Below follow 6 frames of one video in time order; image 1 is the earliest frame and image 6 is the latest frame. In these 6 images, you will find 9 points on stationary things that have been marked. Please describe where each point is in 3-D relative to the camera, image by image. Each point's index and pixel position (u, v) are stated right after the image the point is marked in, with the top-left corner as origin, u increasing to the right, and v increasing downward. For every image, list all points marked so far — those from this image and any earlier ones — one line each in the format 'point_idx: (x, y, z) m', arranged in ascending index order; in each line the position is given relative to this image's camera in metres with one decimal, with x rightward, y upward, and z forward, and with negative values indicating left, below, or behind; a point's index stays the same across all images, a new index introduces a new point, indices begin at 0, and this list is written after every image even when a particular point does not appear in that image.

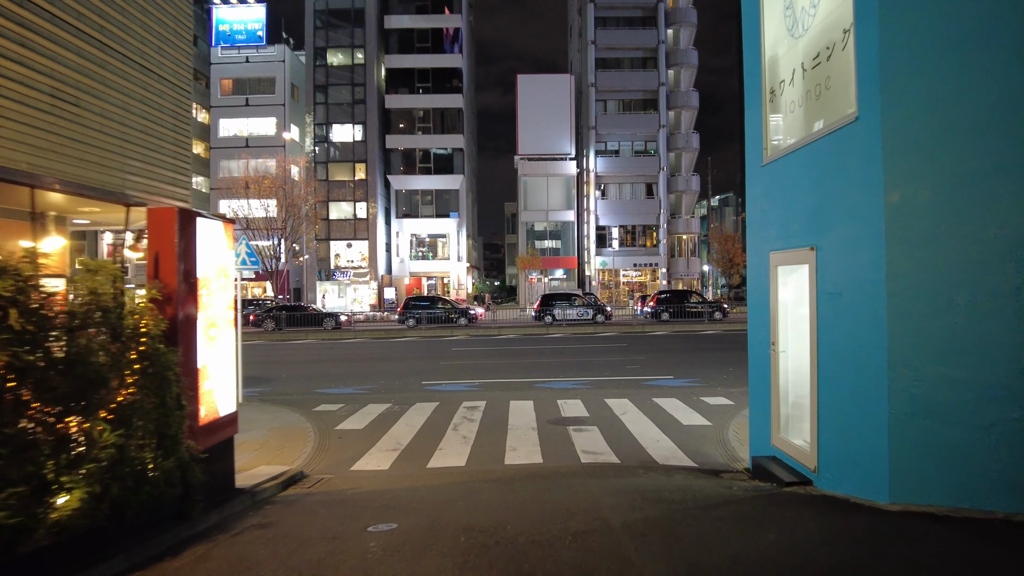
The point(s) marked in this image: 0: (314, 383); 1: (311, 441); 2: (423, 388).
0: (-5.0, -2.4, +15.9) m
1: (-2.9, -2.2, +9.2) m
2: (-2.0, -2.3, +14.5) m
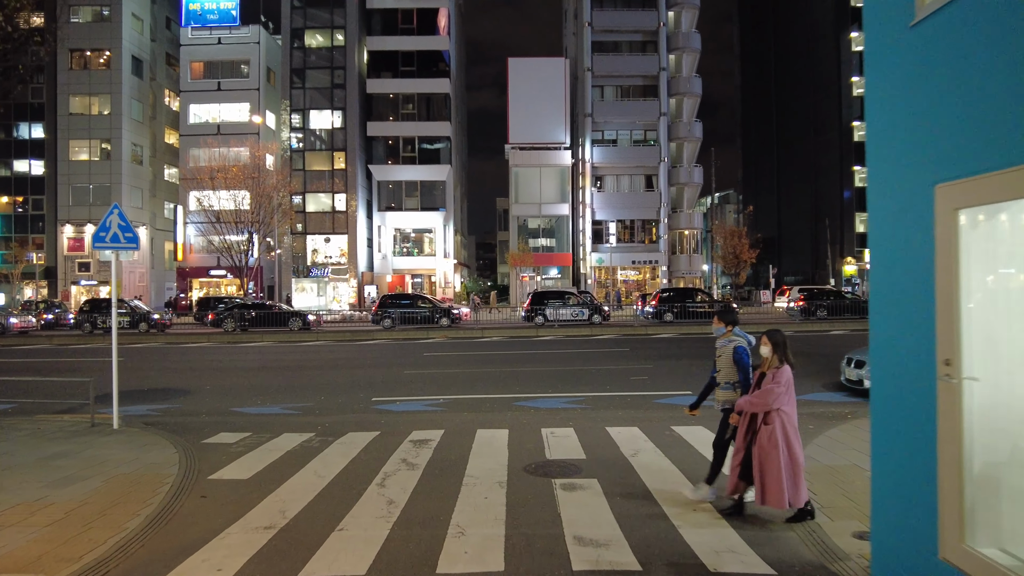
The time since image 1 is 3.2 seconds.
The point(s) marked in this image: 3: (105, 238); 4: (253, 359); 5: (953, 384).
0: (-5.5, -2.2, +12.6) m
1: (-3.4, -2.0, +5.9) m
2: (-2.5, -2.1, +11.2) m
3: (-5.7, +0.7, +9.0) m
4: (-8.0, -2.2, +19.6) m
5: (+2.4, -0.5, +3.4) m
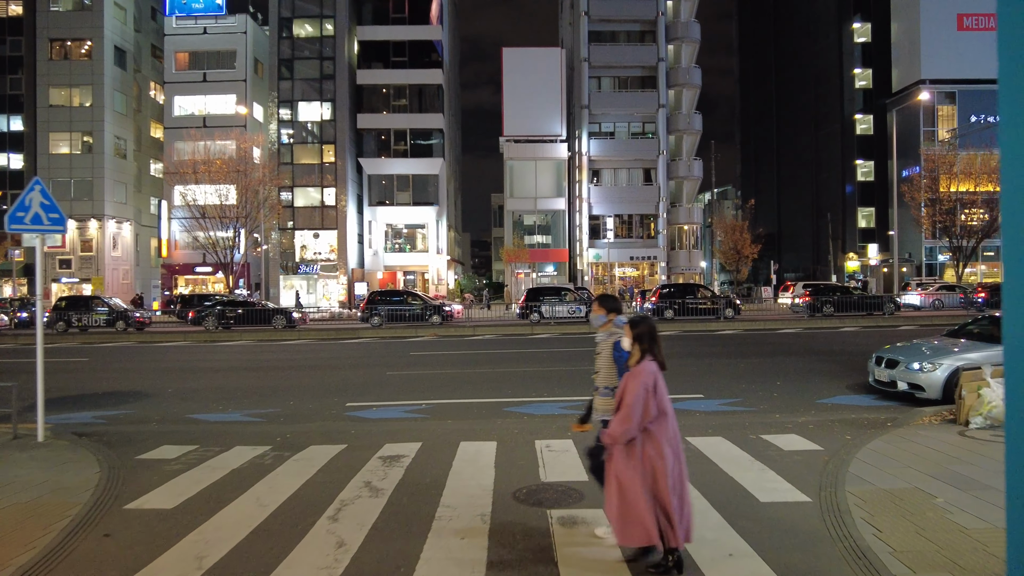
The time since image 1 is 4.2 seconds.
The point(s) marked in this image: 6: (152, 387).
0: (-5.6, -2.1, +11.3) m
1: (-3.5, -1.9, +4.7) m
2: (-2.6, -2.0, +10.0) m
3: (-5.9, +0.8, +7.7) m
4: (-8.2, -2.0, +18.3) m
5: (+2.3, -0.4, +2.2) m
6: (-7.6, -2.1, +13.5) m
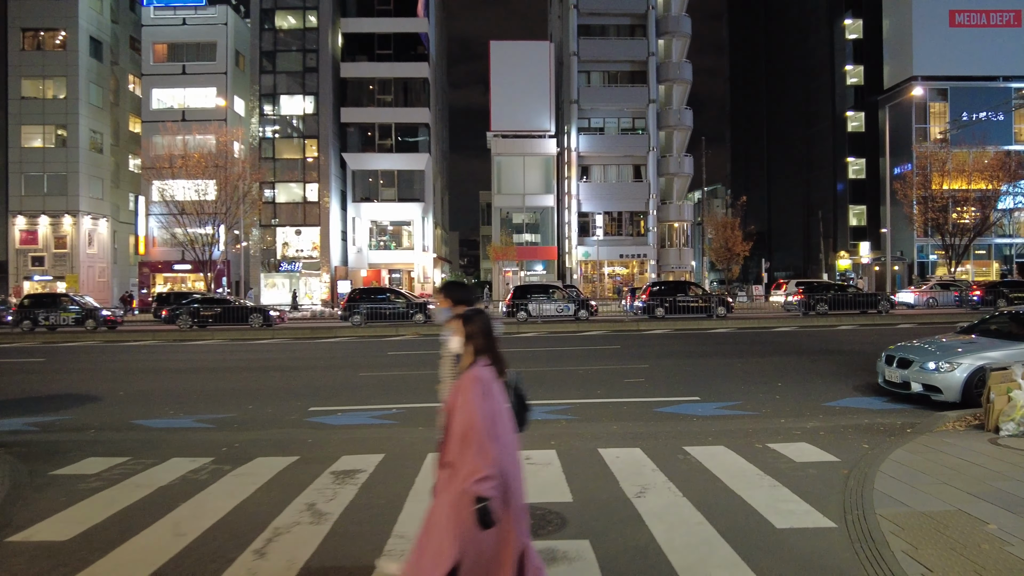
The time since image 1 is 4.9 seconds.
0: (-5.9, -2.0, +10.3) m
1: (-3.7, -1.8, +3.7) m
2: (-2.9, -1.9, +9.0) m
3: (-6.1, +0.9, +6.7) m
4: (-8.6, -1.9, +17.3) m
5: (+2.1, -0.3, +1.3) m
6: (-8.0, -2.0, +12.4) m
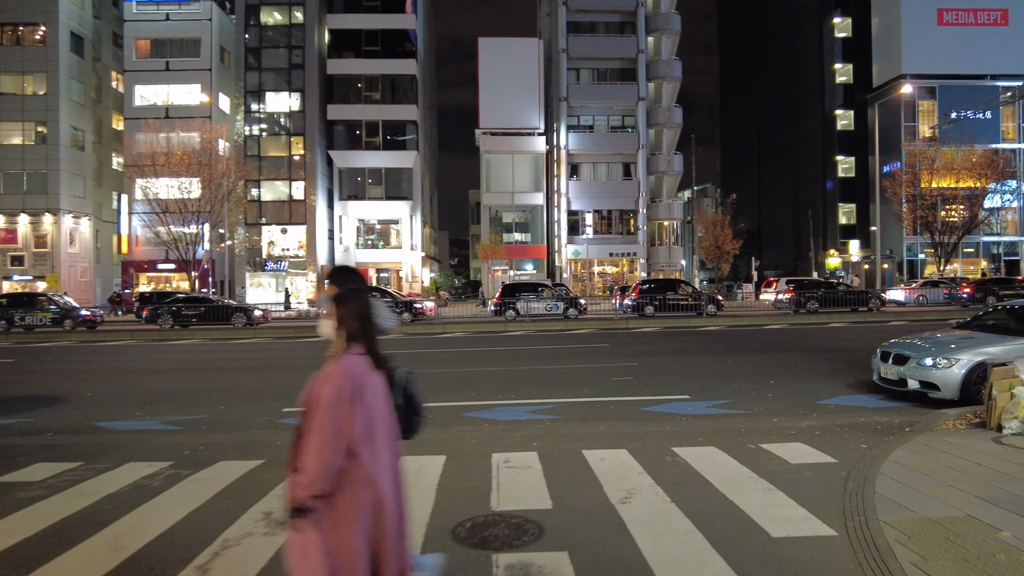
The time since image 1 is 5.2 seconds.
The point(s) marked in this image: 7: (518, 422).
0: (-6.2, -1.9, +9.8) m
1: (-3.8, -1.7, +3.2) m
2: (-3.2, -1.8, +8.6) m
3: (-6.4, +1.0, +6.2) m
4: (-8.9, -1.9, +16.7) m
5: (+2.0, -0.2, +0.9) m
6: (-8.3, -1.9, +11.9) m
7: (+0.1, -1.7, +7.9) m
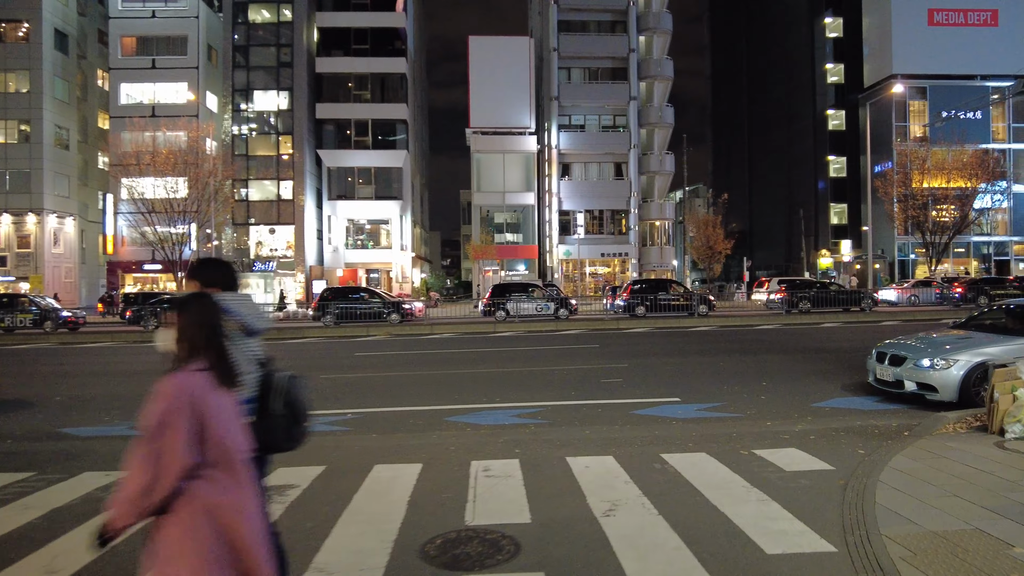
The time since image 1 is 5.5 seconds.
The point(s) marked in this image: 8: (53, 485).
0: (-6.4, -1.9, +9.4) m
1: (-4.0, -1.7, +2.9) m
2: (-3.4, -1.8, +8.2) m
3: (-6.5, +1.0, +5.8) m
4: (-9.2, -1.9, +16.3) m
5: (+1.8, -0.2, +0.6) m
6: (-8.5, -1.9, +11.5) m
7: (-0.1, -1.7, +7.6) m
8: (-4.1, -1.8, +5.7) m
